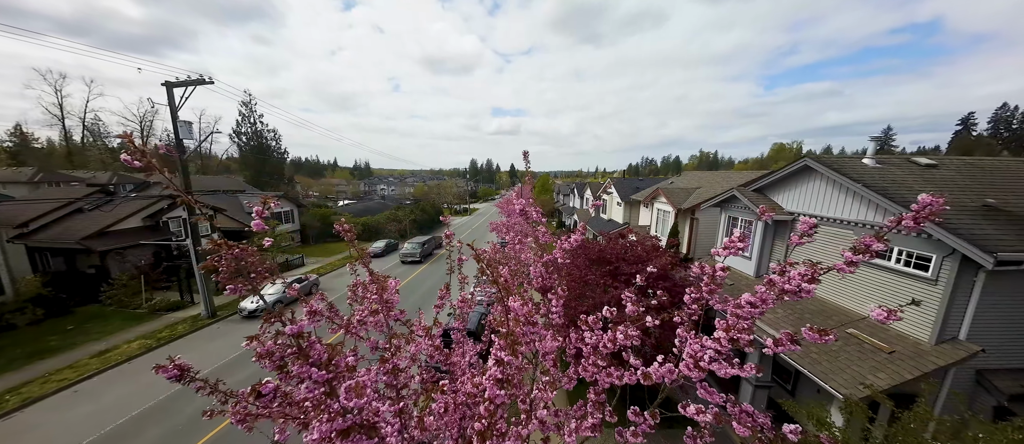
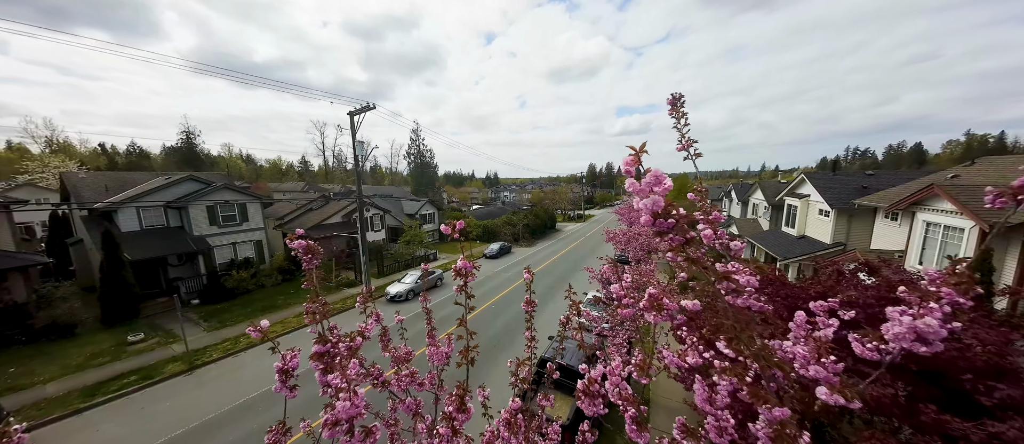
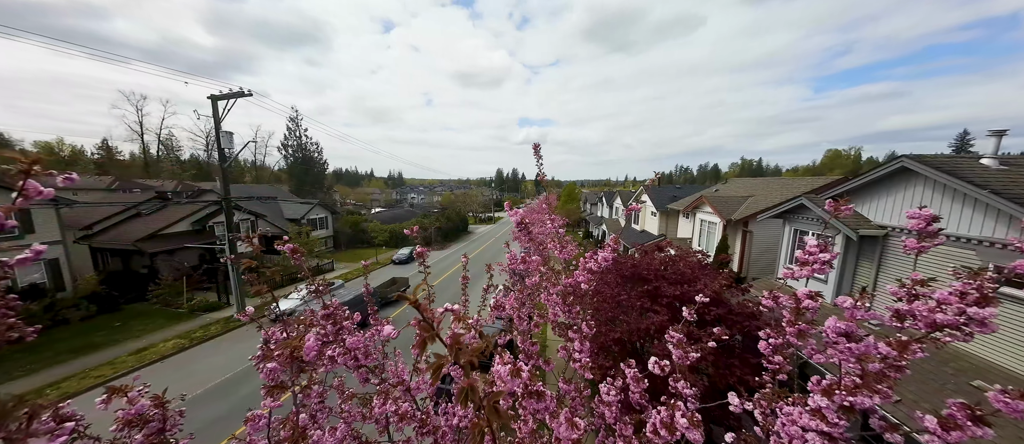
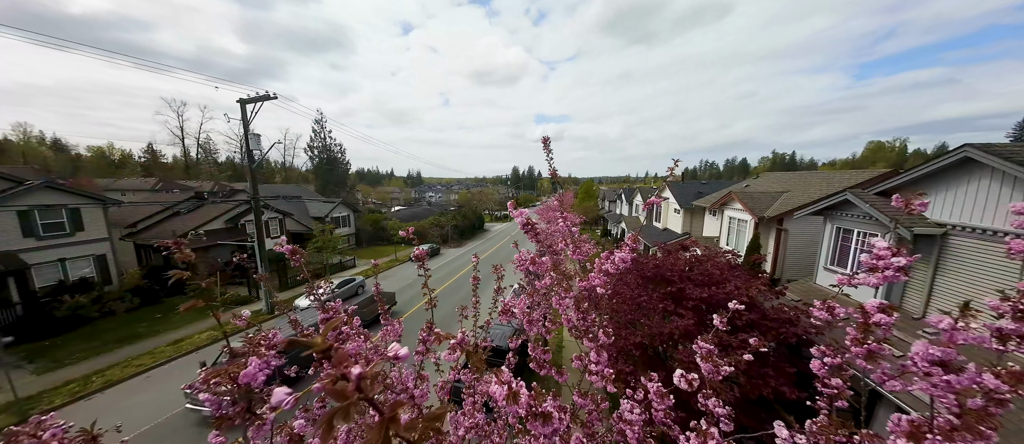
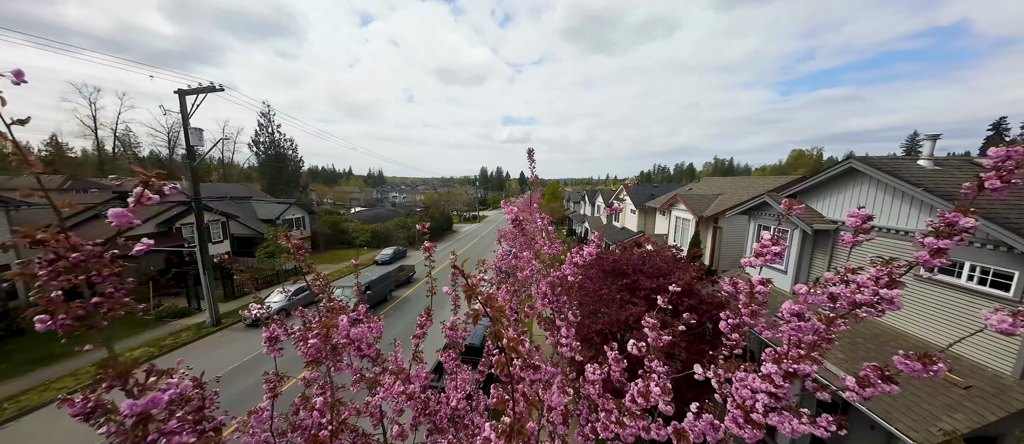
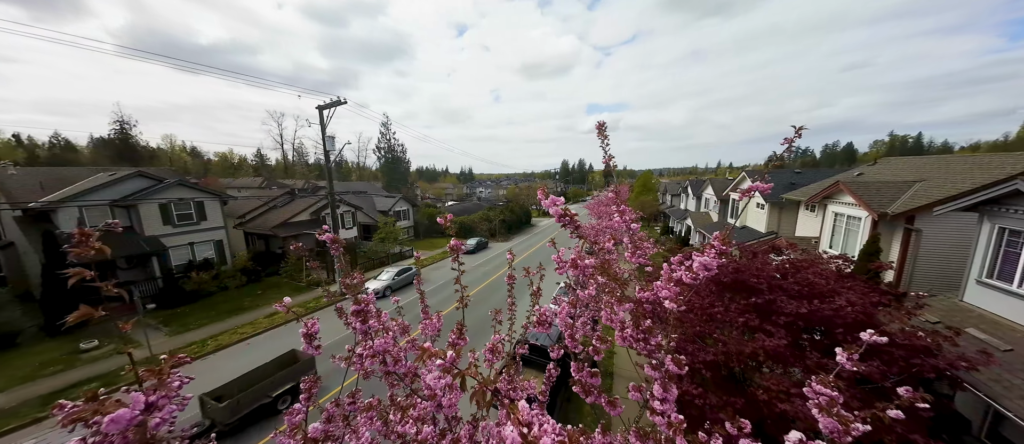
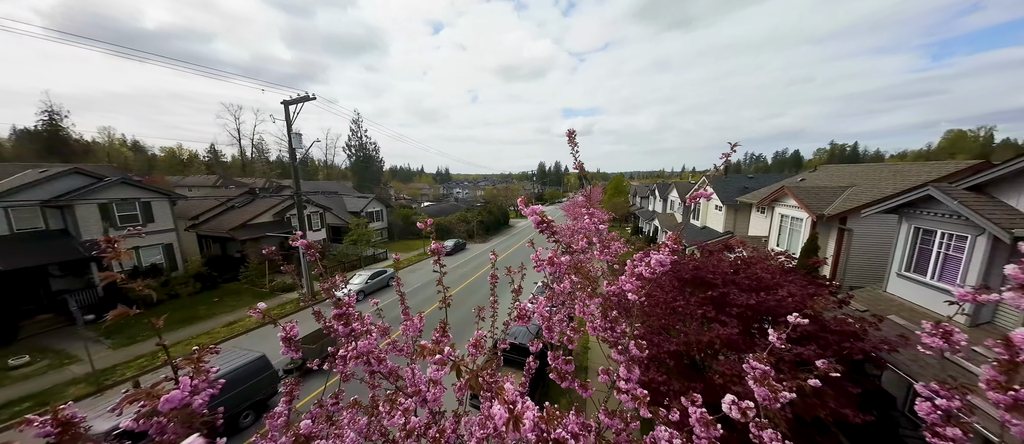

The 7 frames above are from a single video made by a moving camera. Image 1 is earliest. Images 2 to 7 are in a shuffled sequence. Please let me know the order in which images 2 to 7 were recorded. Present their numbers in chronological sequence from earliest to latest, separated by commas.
5, 3, 4, 7, 6, 2
